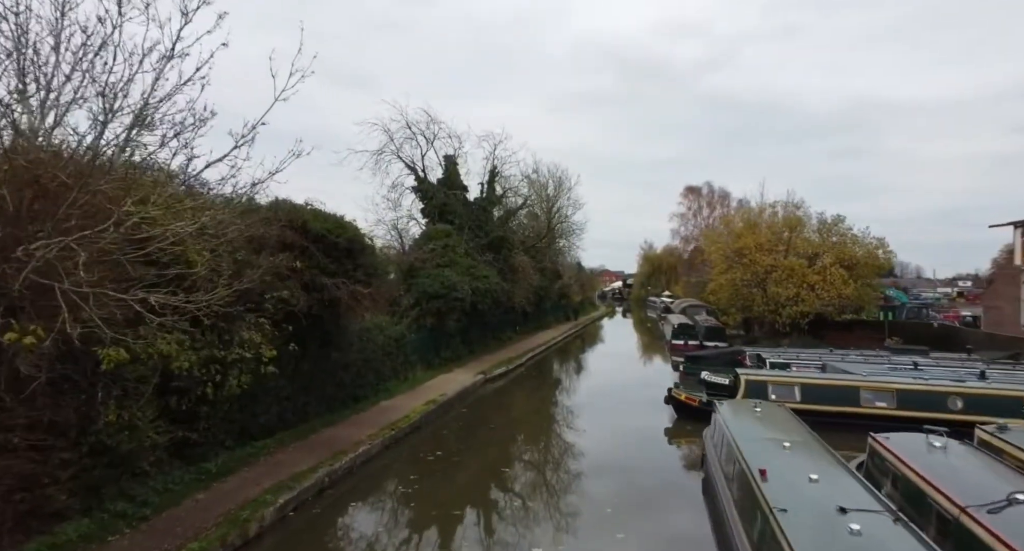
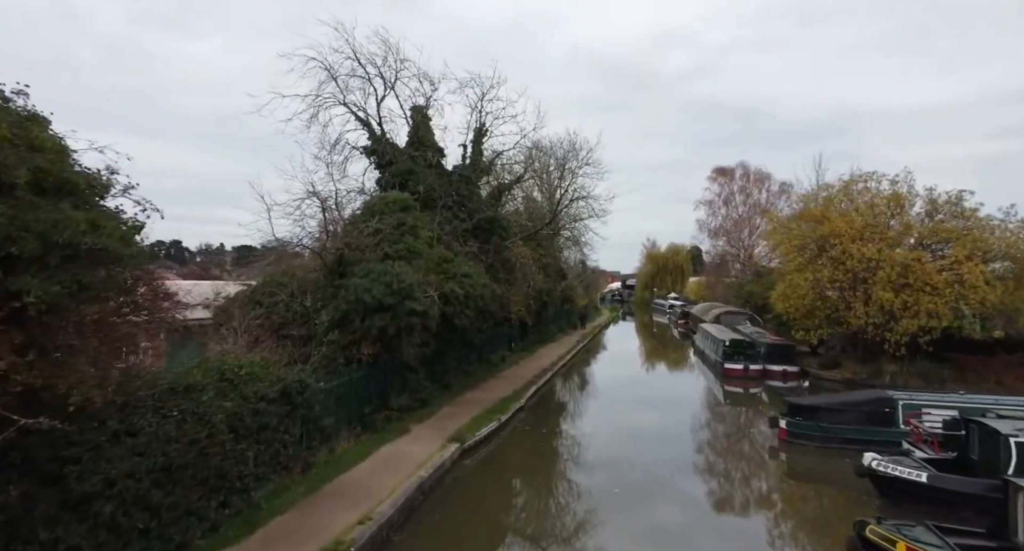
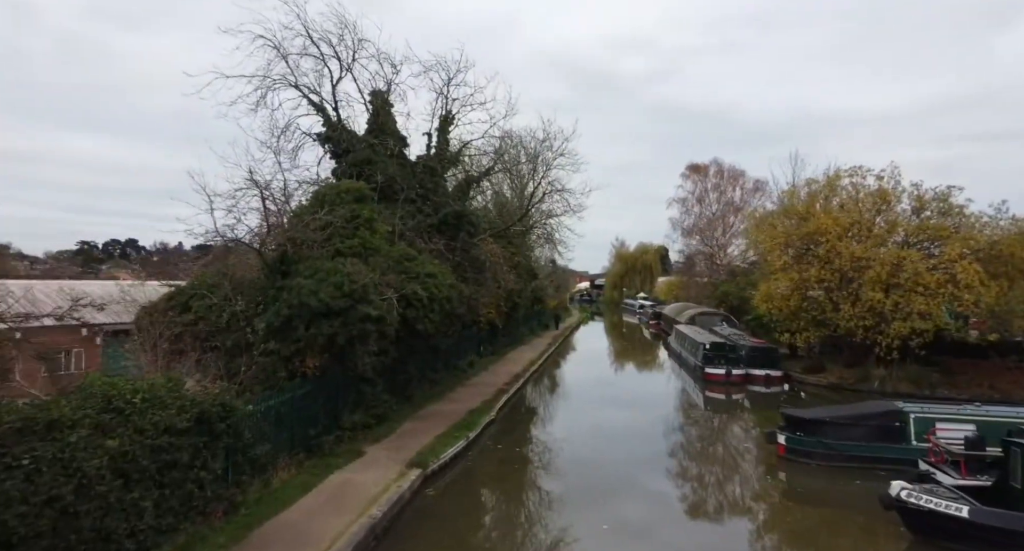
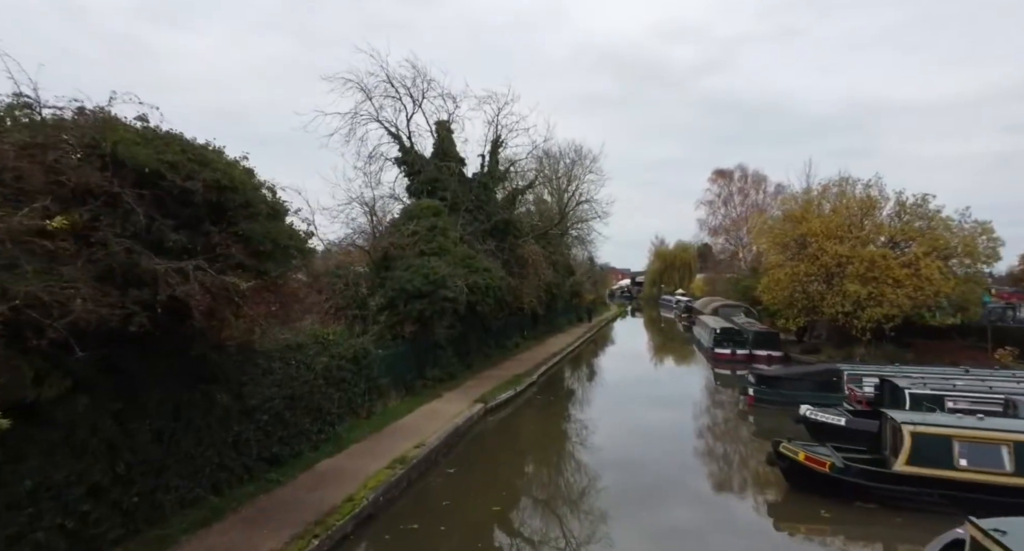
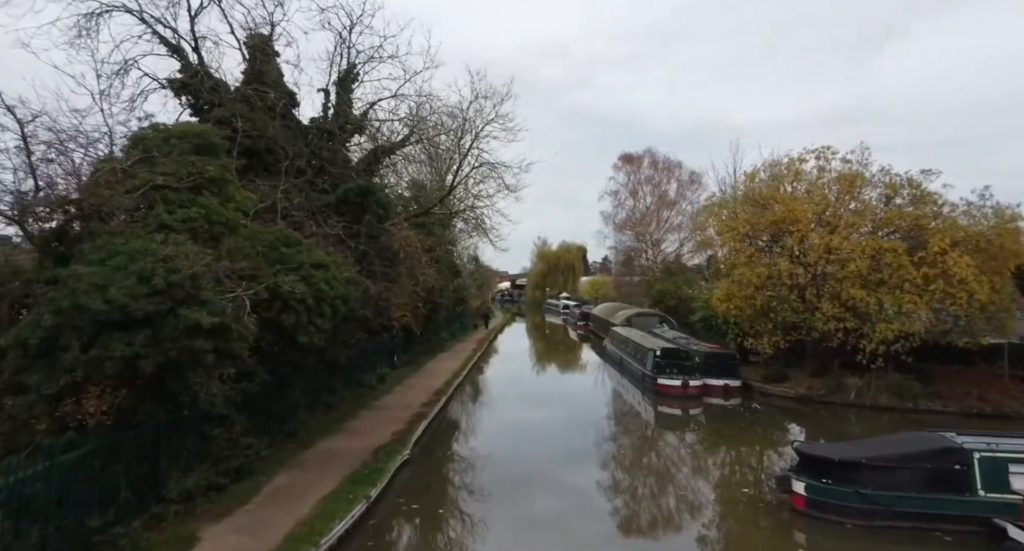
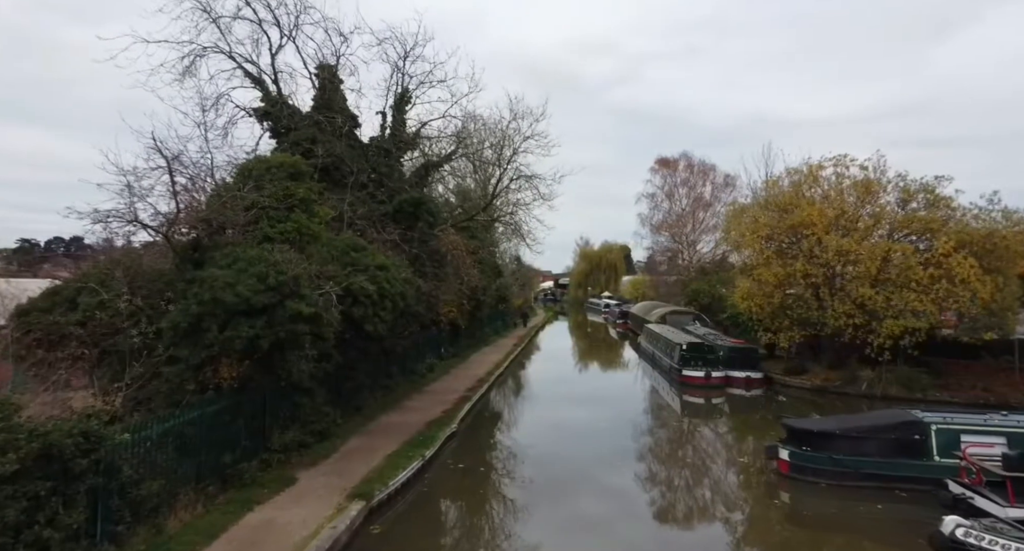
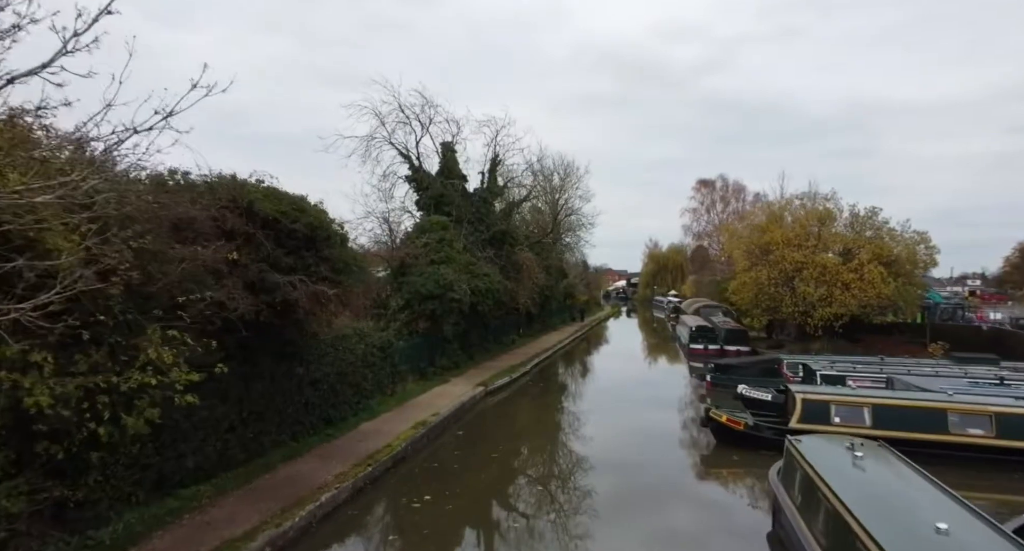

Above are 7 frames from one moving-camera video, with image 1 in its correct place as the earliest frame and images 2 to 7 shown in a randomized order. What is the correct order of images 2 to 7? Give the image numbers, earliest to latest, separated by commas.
7, 4, 2, 3, 6, 5
